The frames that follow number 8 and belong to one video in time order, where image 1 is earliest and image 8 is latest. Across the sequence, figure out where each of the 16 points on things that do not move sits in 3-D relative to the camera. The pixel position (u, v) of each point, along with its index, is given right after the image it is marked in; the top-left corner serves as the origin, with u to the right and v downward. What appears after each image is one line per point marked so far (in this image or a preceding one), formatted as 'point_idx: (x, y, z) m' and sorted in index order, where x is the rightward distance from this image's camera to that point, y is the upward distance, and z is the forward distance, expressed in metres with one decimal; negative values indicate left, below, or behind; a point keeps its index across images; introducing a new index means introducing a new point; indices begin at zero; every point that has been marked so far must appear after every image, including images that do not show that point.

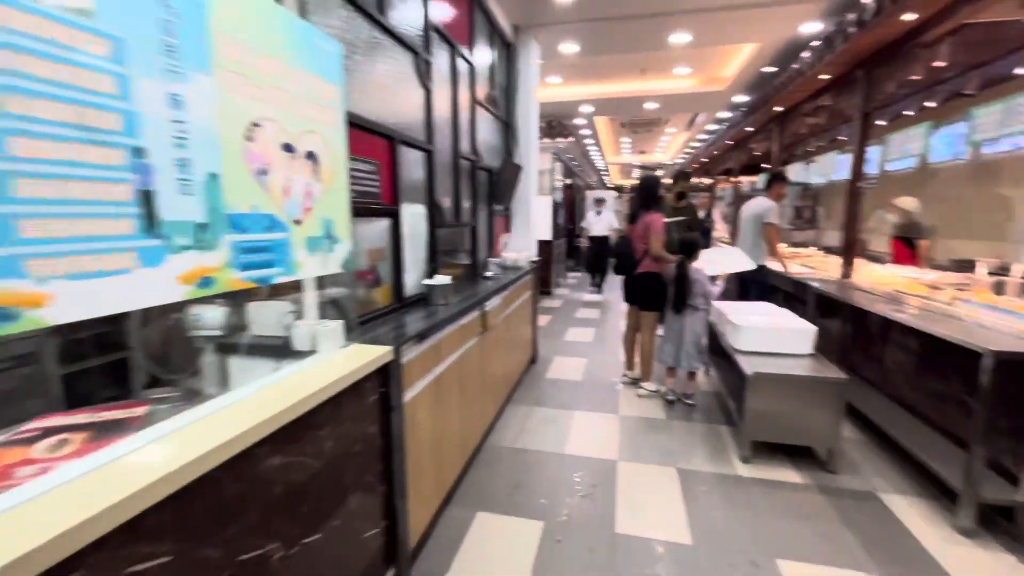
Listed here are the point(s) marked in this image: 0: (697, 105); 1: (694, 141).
0: (+2.4, +2.4, +6.1) m
1: (+3.7, +3.0, +9.6) m
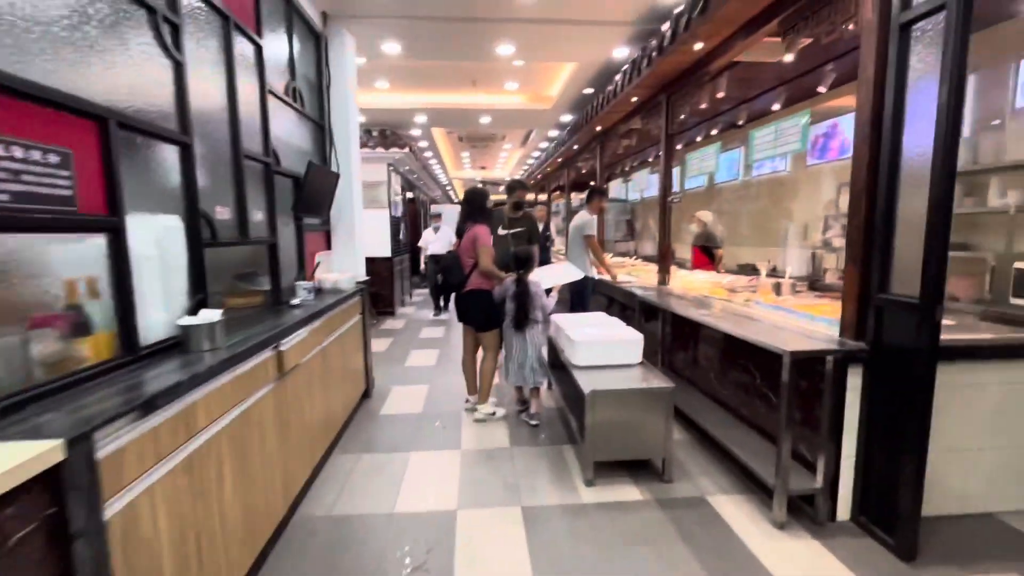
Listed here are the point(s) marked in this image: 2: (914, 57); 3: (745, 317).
0: (+0.2, +2.2, +6.3) m
1: (+0.4, +2.8, +10.1) m
2: (+1.4, +0.8, +1.6) m
3: (+1.3, -0.1, +2.5) m
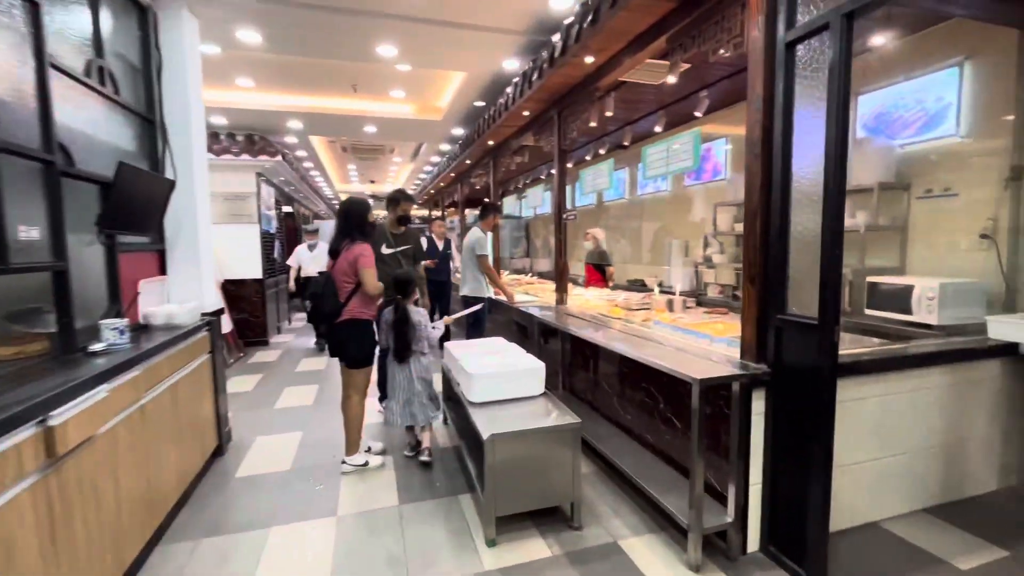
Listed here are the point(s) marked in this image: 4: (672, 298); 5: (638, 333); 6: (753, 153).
0: (-1.2, +2.0, +6.0) m
1: (-1.9, +2.4, +9.7) m
2: (+1.0, +0.7, +1.6) m
3: (+0.7, -0.3, +2.5) m
4: (+1.1, -0.1, +3.2) m
5: (+0.7, -0.2, +2.6) m
6: (+0.9, +0.5, +1.7) m
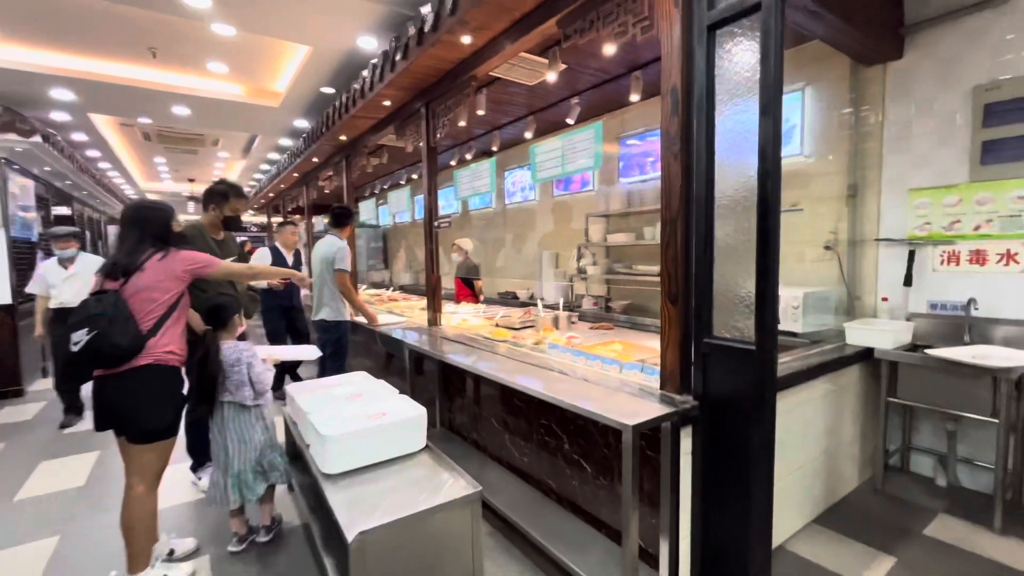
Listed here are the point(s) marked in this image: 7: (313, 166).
0: (-2.8, +1.7, +4.9) m
1: (-4.6, +2.1, +8.3) m
2: (+0.6, +0.7, +1.4) m
3: (+0.1, -0.3, +2.1) m
4: (+0.3, -0.2, +2.9) m
5: (+0.1, -0.3, +2.2) m
6: (+0.5, +0.4, +1.5) m
7: (-2.4, +1.5, +5.7) m
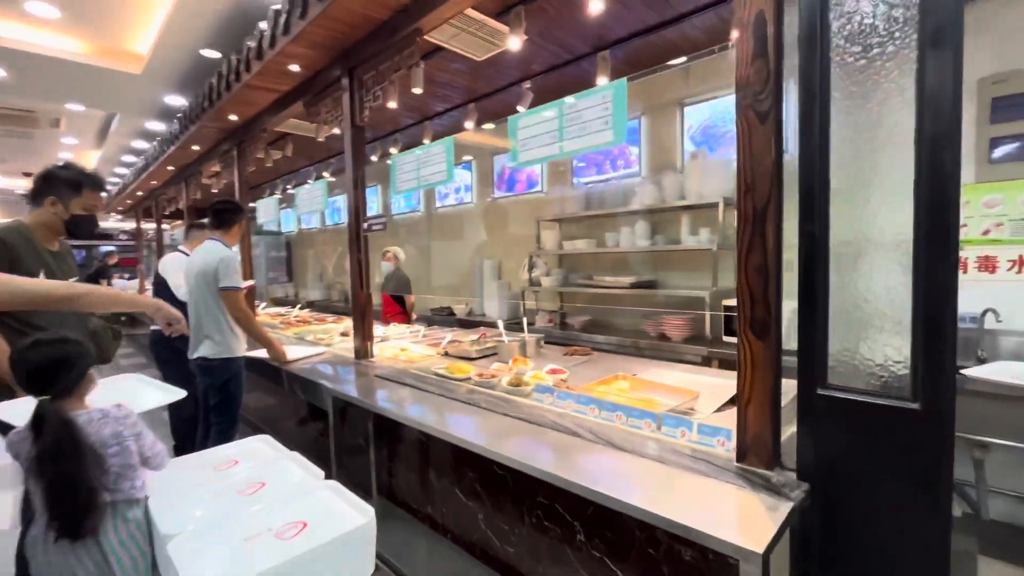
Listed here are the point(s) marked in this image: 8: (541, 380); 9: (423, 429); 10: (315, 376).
0: (-3.4, +1.6, +3.8) m
1: (-5.7, +1.8, +6.8) m
2: (+0.7, +0.6, +1.0) m
3: (+0.1, -0.4, +1.5) m
4: (+0.1, -0.3, +2.3) m
5: (0.0, -0.4, +1.6) m
6: (+0.5, +0.4, +1.0) m
7: (-3.2, +1.3, +4.6) m
8: (+0.1, -0.4, +1.8) m
9: (-0.3, -0.5, +1.6) m
10: (-0.9, -0.4, +2.2) m
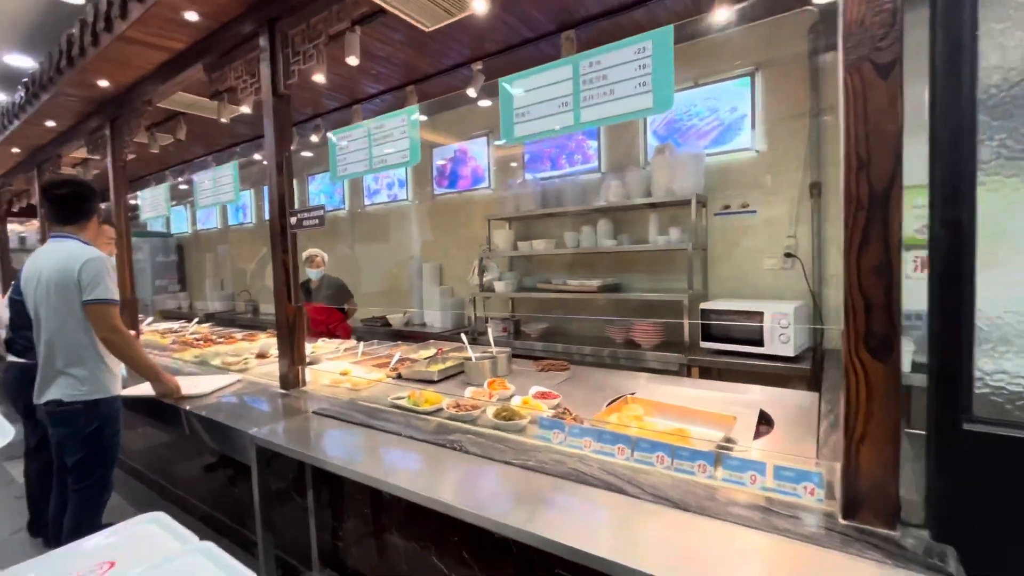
0: (-3.7, +1.4, +2.9) m
1: (-6.6, +1.6, +5.4) m
2: (+0.7, +0.6, +0.7) m
3: (+0.1, -0.4, +1.2) m
4: (-0.1, -0.3, +2.0) m
5: (0.0, -0.4, +1.3) m
6: (+0.6, +0.4, +0.8) m
7: (-3.7, +1.2, +3.7) m
8: (+0.1, -0.4, +1.5) m
9: (-0.3, -0.5, +1.2) m
10: (-1.0, -0.5, +1.7) m
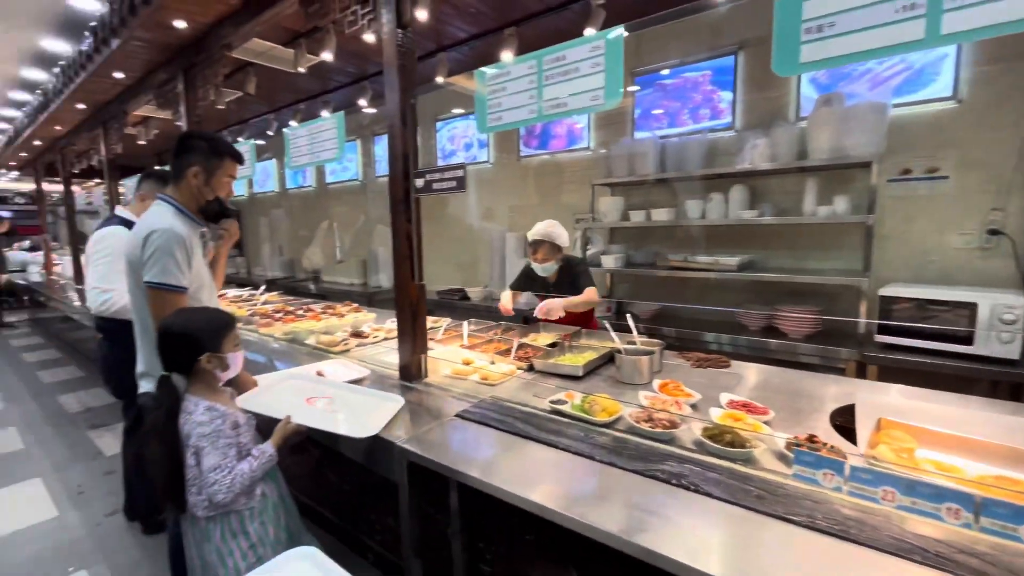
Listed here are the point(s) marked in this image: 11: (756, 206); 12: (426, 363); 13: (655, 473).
0: (-3.1, +1.7, +2.6) m
1: (-5.8, +2.1, +5.3) m
2: (+1.2, +0.6, +0.3) m
3: (+0.6, -0.4, +0.9) m
4: (+0.5, -0.2, +1.7) m
5: (+0.5, -0.4, +1.0) m
6: (+1.1, +0.3, +0.4) m
7: (-3.0, +1.5, +3.5) m
8: (+0.6, -0.3, +1.1) m
9: (+0.2, -0.5, +0.9) m
10: (-0.5, -0.4, +1.5) m
11: (+1.3, +0.4, +2.6) m
12: (-0.3, -0.3, +1.7) m
13: (+0.3, -0.4, +1.1) m
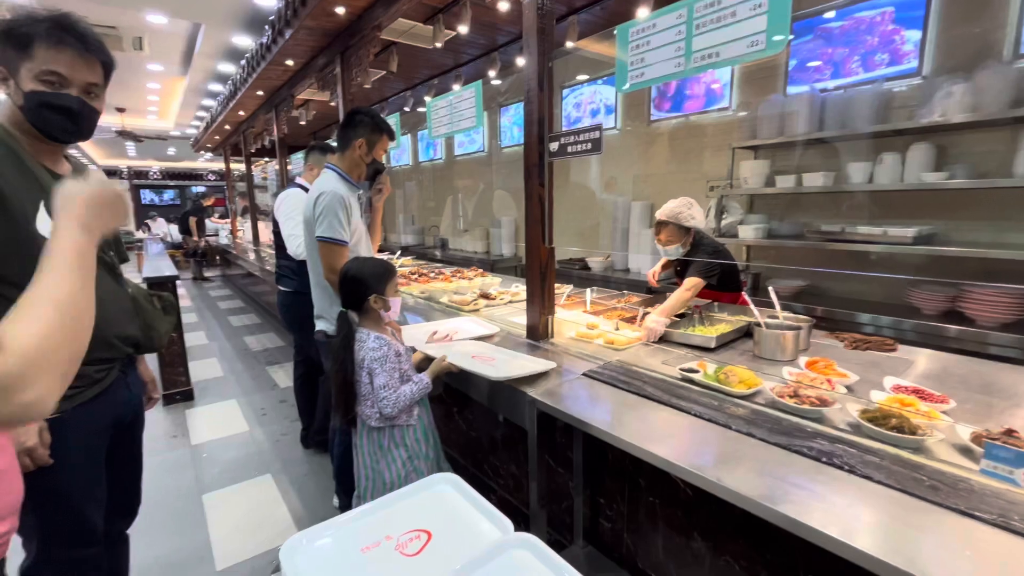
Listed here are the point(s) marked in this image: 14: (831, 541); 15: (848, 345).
0: (-2.2, +2.0, +3.2) m
1: (-4.2, +2.6, +6.4) m
2: (+1.3, +0.6, 0.0) m
3: (+0.8, -0.4, +0.8) m
4: (+0.9, -0.1, +1.5) m
5: (+0.8, -0.3, +0.9) m
6: (+1.2, +0.3, +0.1) m
7: (-1.9, +1.8, +4.0) m
8: (+0.9, -0.3, +1.0) m
9: (+0.4, -0.4, +0.9) m
10: (-0.1, -0.3, +1.6) m
11: (+2.0, +0.6, +2.1) m
12: (+0.2, -0.1, +1.8) m
13: (+0.6, -0.3, +1.0) m
14: (+0.5, -0.4, +0.7) m
15: (+1.1, -0.2, +1.6) m
